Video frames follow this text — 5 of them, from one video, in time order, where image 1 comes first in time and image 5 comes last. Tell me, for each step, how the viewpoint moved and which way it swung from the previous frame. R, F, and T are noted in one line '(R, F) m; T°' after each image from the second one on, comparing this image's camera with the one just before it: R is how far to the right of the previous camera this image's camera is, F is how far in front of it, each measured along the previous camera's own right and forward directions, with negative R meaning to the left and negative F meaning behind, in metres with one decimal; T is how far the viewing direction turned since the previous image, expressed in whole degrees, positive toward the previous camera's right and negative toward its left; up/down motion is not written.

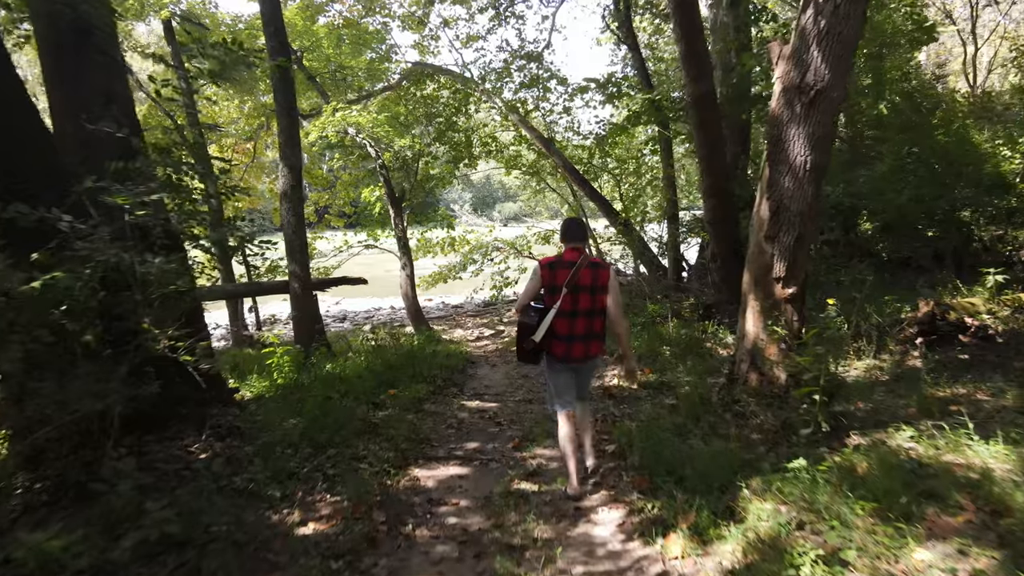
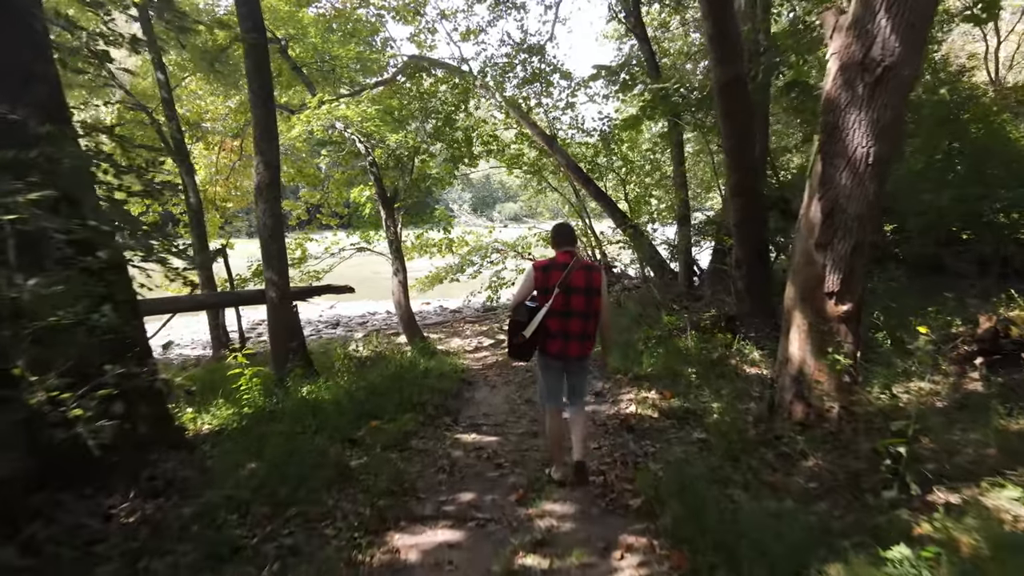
(0.0, +0.8) m; 0°
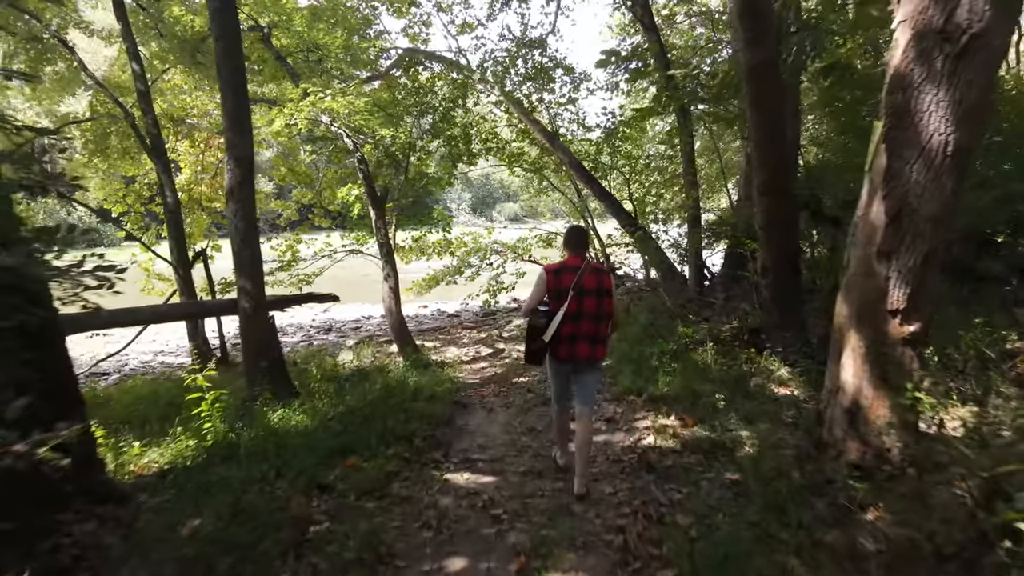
(0.0, +0.8) m; 0°
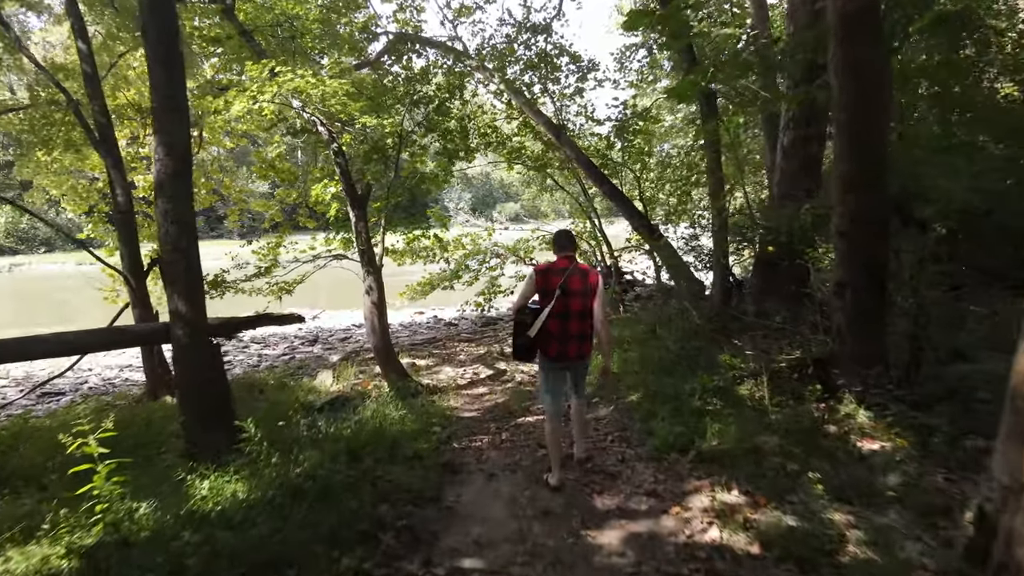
(0.0, +1.4) m; 0°
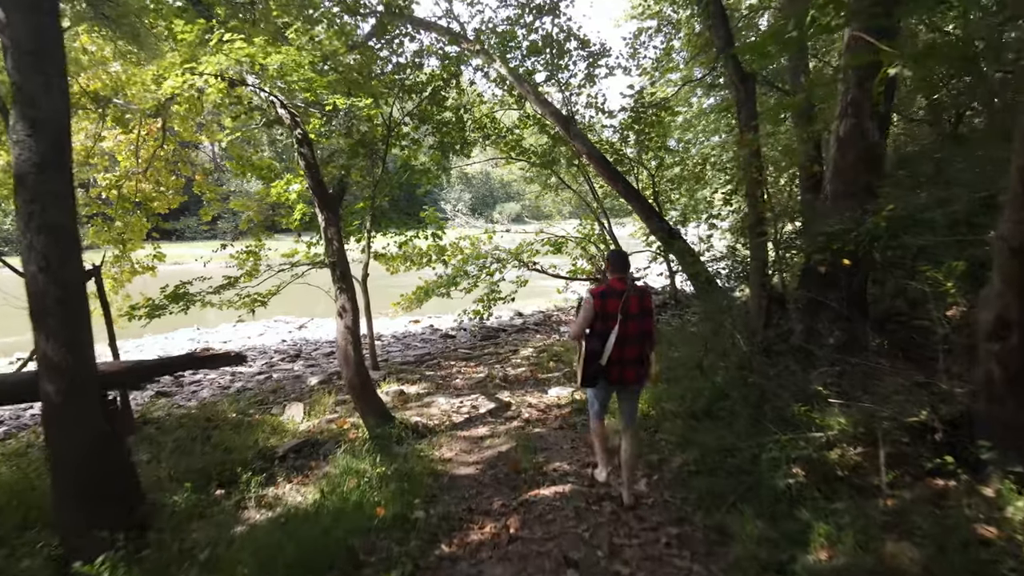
(-0.1, +1.6) m; 0°
